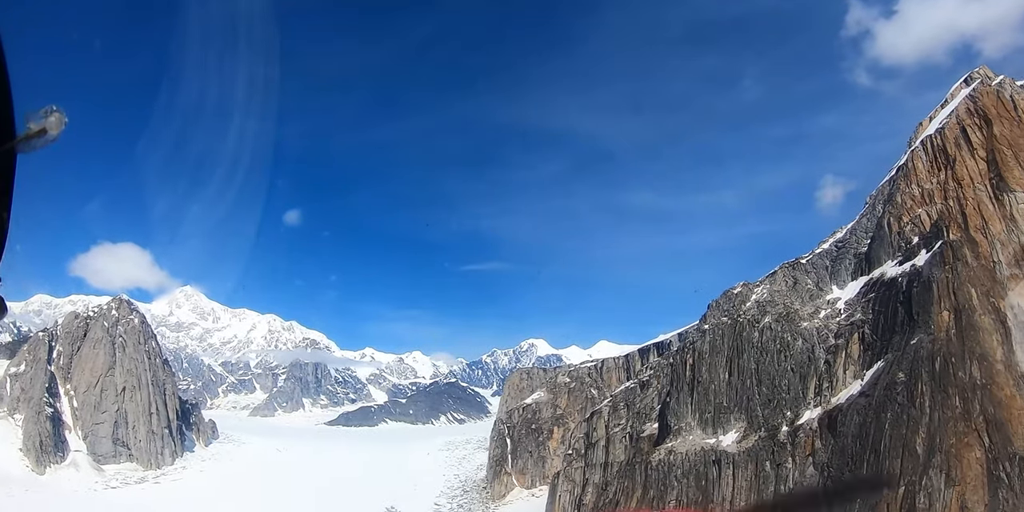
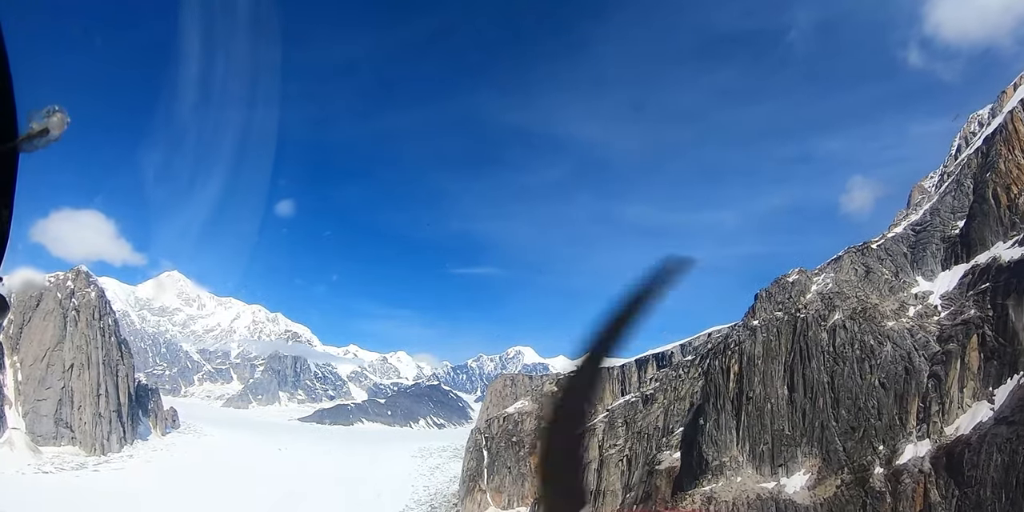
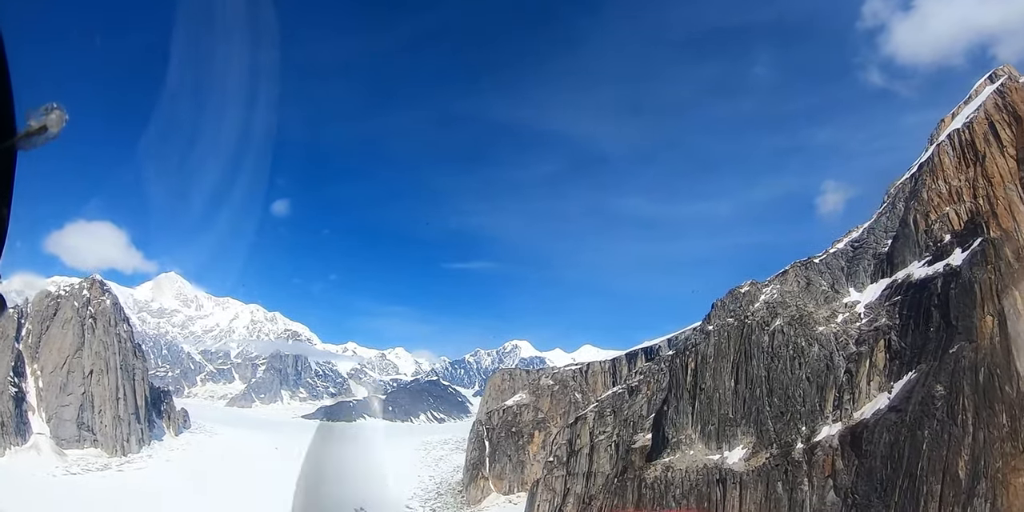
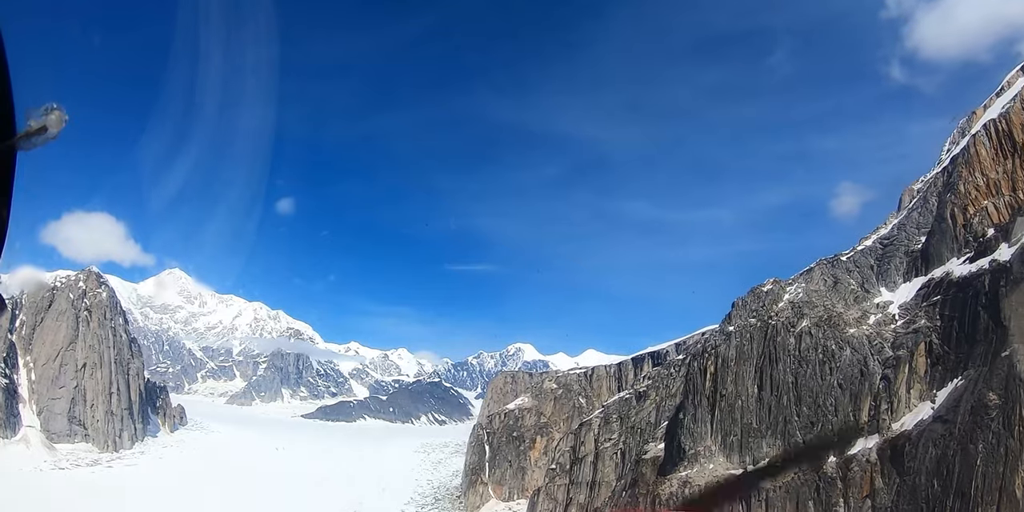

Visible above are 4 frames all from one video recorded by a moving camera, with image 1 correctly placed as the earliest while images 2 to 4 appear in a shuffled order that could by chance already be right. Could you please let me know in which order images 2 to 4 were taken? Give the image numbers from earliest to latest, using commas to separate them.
3, 4, 2
